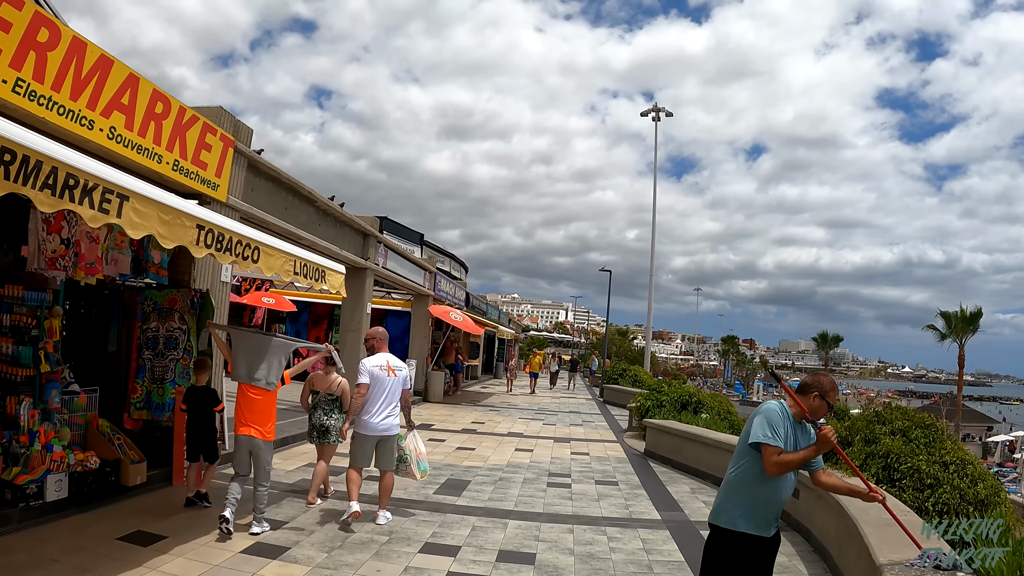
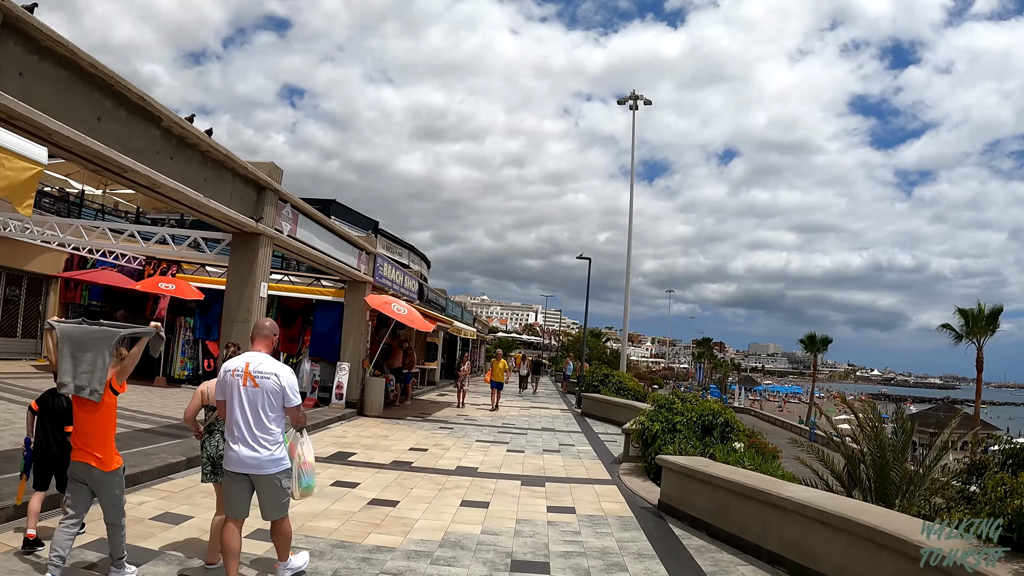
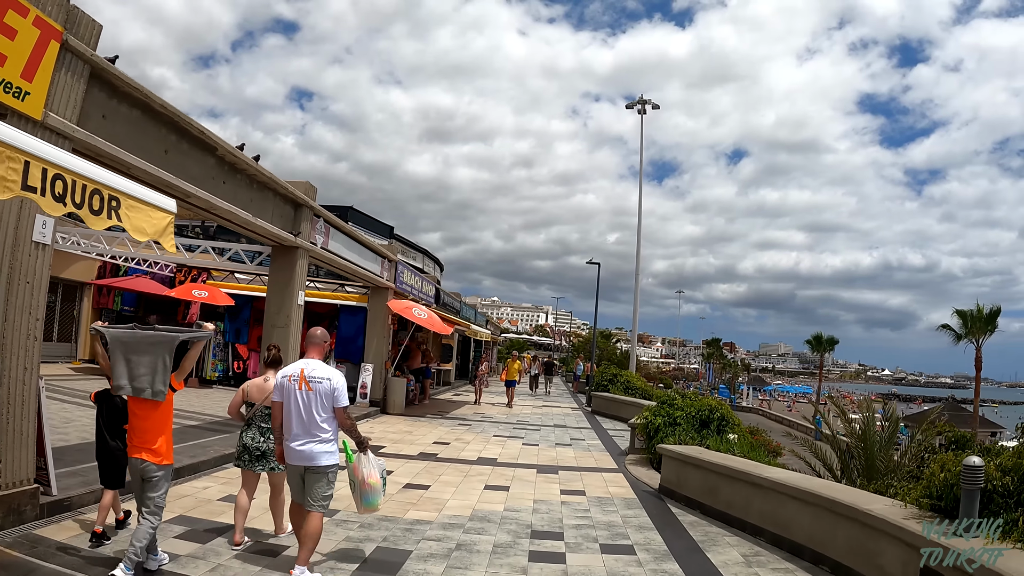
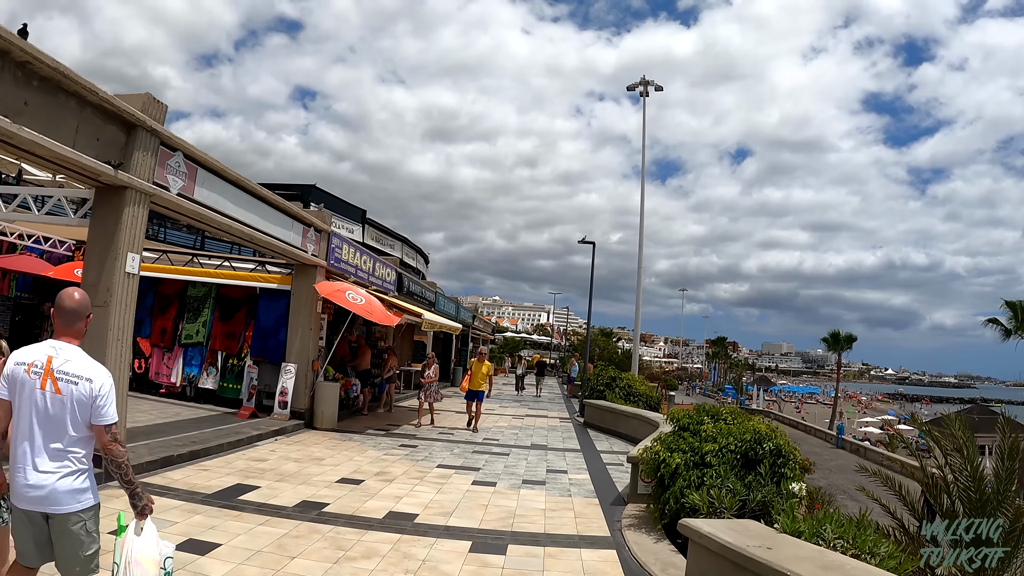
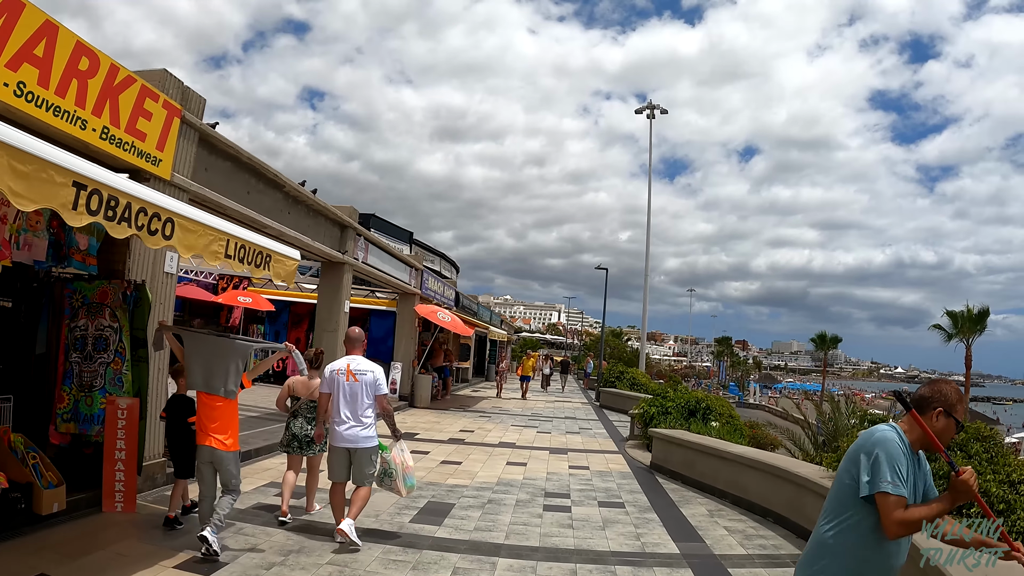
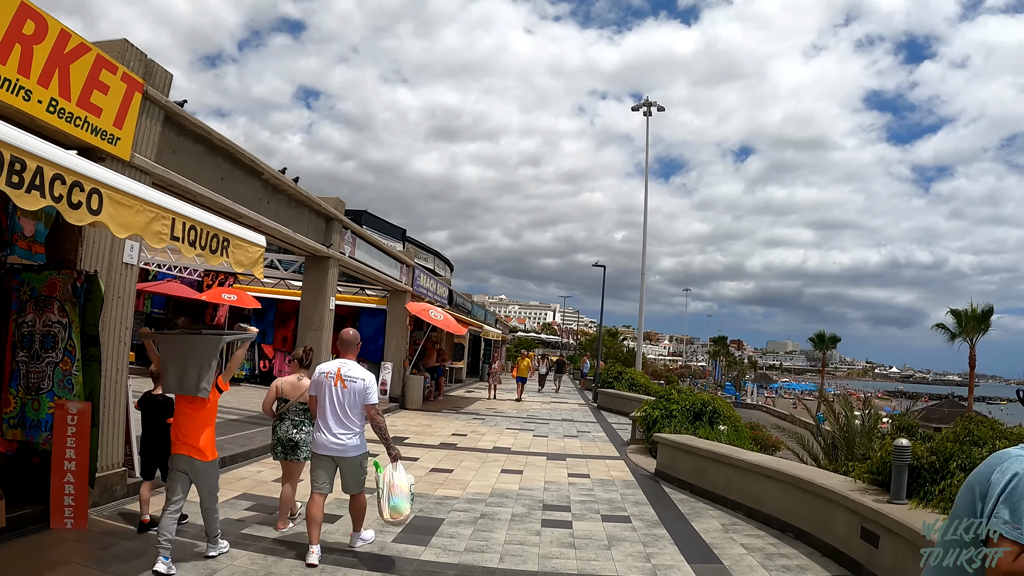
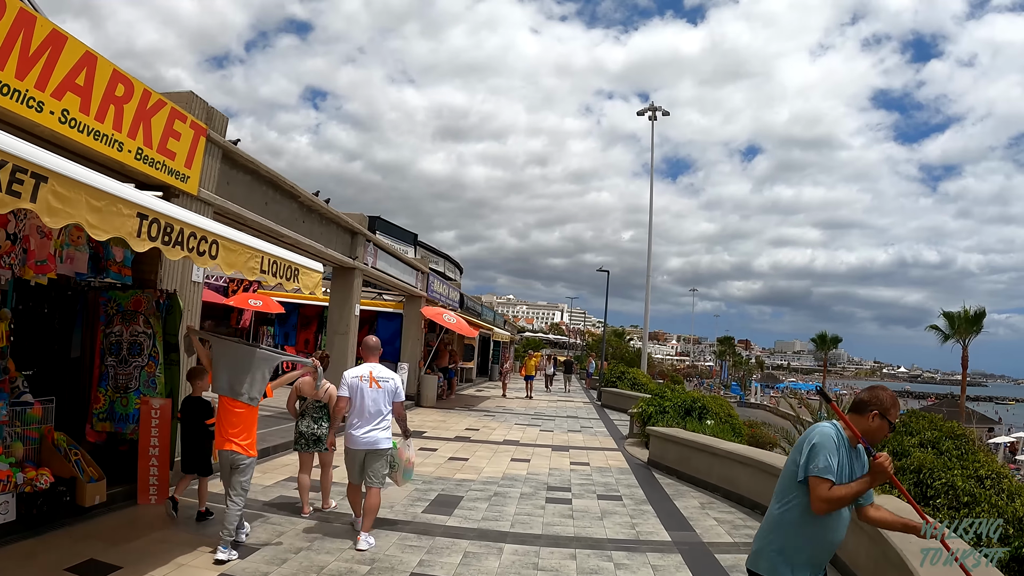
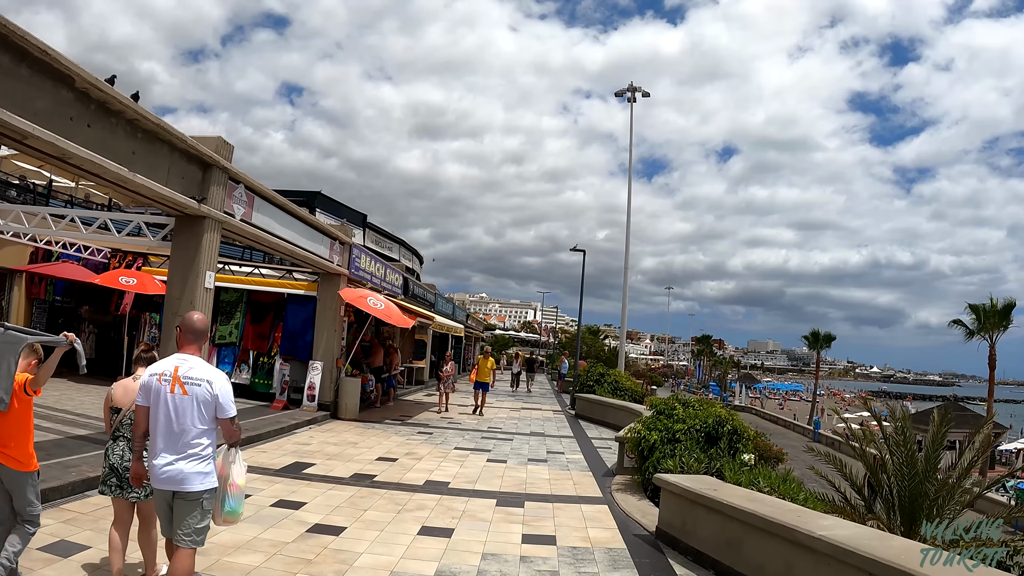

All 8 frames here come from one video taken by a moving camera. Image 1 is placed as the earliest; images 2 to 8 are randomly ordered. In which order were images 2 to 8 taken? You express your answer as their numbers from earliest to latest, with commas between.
7, 5, 6, 3, 2, 8, 4
